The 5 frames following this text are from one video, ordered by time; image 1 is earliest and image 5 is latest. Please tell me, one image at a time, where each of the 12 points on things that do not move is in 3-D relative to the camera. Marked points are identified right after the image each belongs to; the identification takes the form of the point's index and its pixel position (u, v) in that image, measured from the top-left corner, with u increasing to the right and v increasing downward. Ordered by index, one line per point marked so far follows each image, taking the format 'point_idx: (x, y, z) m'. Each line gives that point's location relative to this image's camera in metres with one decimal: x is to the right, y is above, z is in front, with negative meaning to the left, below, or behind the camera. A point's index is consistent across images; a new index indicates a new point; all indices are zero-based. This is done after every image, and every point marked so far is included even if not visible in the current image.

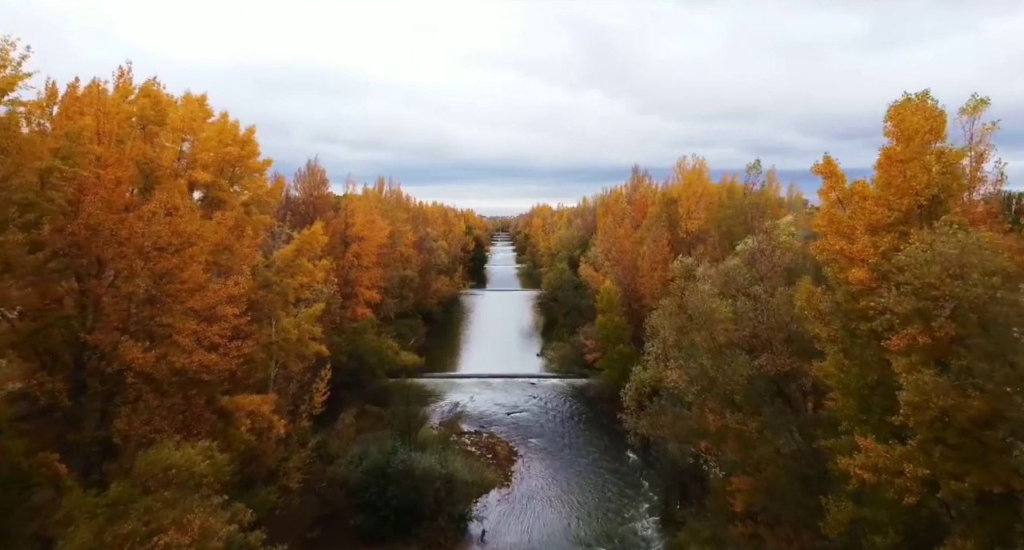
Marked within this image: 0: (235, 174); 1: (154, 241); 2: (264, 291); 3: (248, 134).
0: (-7.0, +2.5, +17.2) m
1: (-6.2, +0.6, +11.8) m
2: (-6.4, -0.4, +17.6) m
3: (-6.7, +3.5, +17.2) m
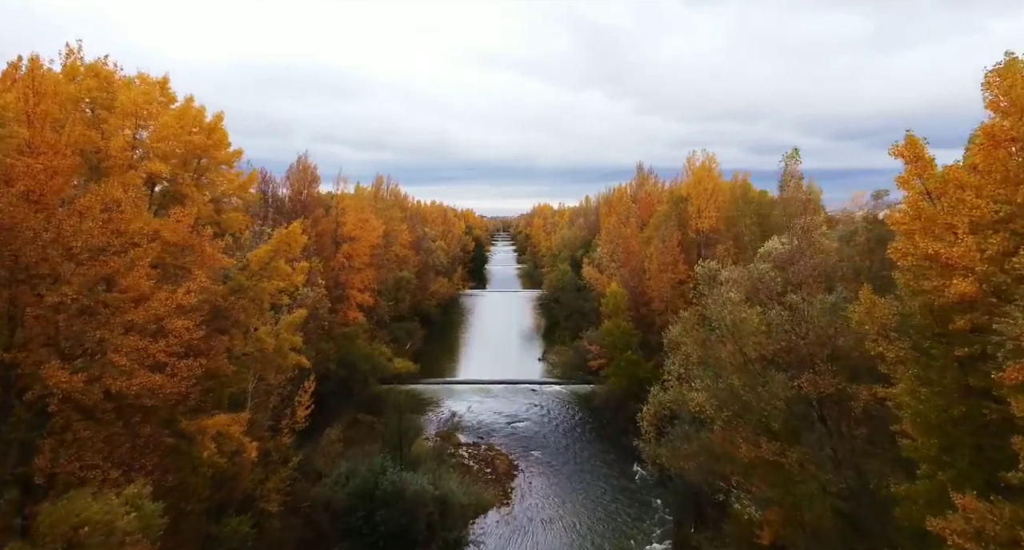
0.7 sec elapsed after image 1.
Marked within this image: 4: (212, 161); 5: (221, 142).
0: (-7.0, +2.4, +15.3) m
1: (-6.2, +0.5, +10.0) m
2: (-6.4, -0.5, +15.8) m
3: (-6.7, +3.4, +15.3) m
4: (-6.8, +2.6, +15.6) m
5: (-6.6, +3.0, +15.3) m
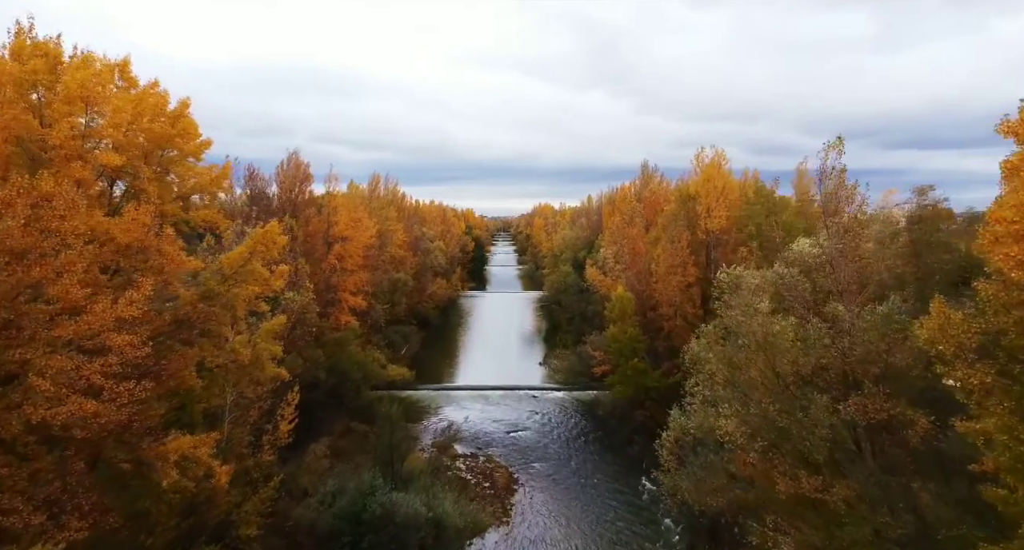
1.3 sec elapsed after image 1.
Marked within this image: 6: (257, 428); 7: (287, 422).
0: (-7.0, +2.3, +13.8) m
1: (-6.2, +0.4, +8.4) m
2: (-6.4, -0.6, +14.3) m
3: (-6.7, +3.3, +13.8) m
4: (-6.8, +2.5, +14.0) m
5: (-6.6, +2.9, +13.8) m
6: (-7.4, -4.4, +19.9) m
7: (-6.4, -4.2, +19.5) m
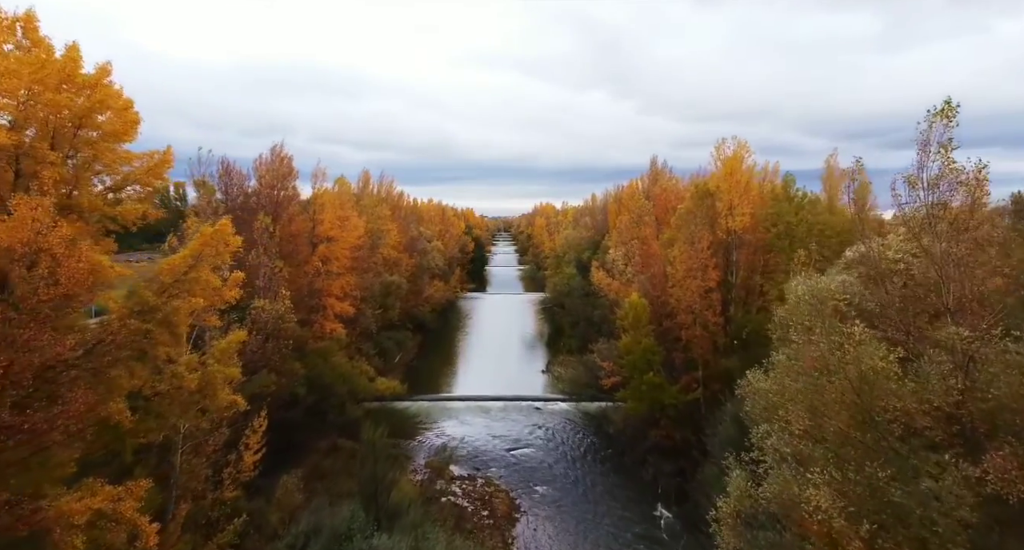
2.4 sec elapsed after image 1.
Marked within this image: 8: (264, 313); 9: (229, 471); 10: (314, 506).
0: (-6.9, +2.2, +11.0) m
1: (-6.2, +0.2, +5.7) m
2: (-6.4, -0.8, +11.5) m
3: (-6.7, +3.2, +11.0) m
4: (-6.8, +2.3, +11.3) m
5: (-6.5, +2.7, +11.0) m
6: (-7.4, -4.6, +17.2) m
7: (-6.4, -4.3, +16.7) m
8: (-7.1, -1.1, +19.6) m
9: (-6.8, -4.7, +16.3) m
10: (-5.4, -6.3, +18.7) m
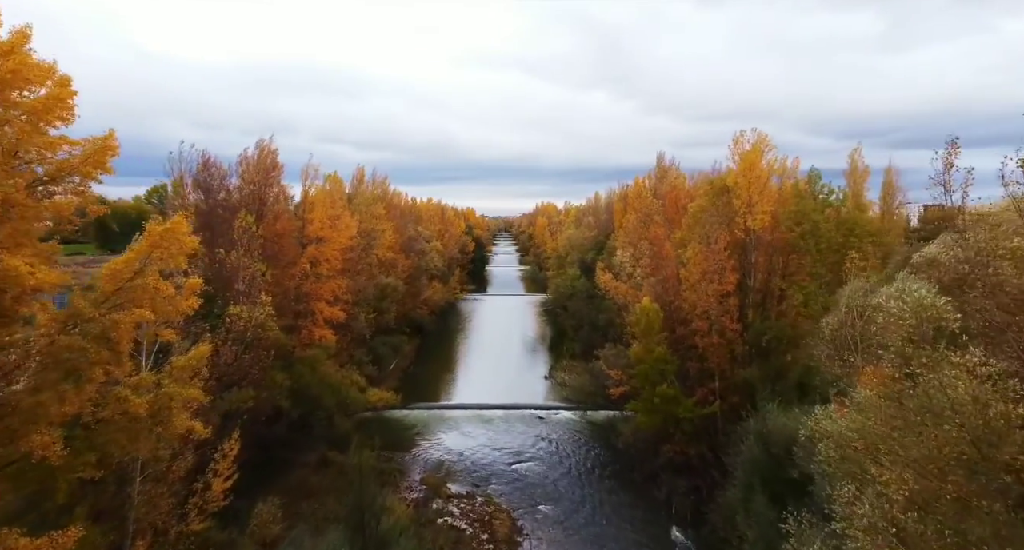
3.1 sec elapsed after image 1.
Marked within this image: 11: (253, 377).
0: (-6.9, +2.1, +9.2) m
1: (-6.1, +0.1, +3.8) m
2: (-6.3, -0.9, +9.6) m
3: (-6.6, +3.1, +9.2) m
4: (-6.8, +2.2, +9.4) m
5: (-6.5, +2.6, +9.2) m
6: (-7.3, -4.7, +15.3) m
7: (-6.3, -4.4, +14.9) m
8: (-7.1, -1.2, +17.8) m
9: (-6.7, -4.8, +14.5) m
10: (-5.3, -6.4, +16.8) m
11: (-7.3, -2.9, +19.1) m
